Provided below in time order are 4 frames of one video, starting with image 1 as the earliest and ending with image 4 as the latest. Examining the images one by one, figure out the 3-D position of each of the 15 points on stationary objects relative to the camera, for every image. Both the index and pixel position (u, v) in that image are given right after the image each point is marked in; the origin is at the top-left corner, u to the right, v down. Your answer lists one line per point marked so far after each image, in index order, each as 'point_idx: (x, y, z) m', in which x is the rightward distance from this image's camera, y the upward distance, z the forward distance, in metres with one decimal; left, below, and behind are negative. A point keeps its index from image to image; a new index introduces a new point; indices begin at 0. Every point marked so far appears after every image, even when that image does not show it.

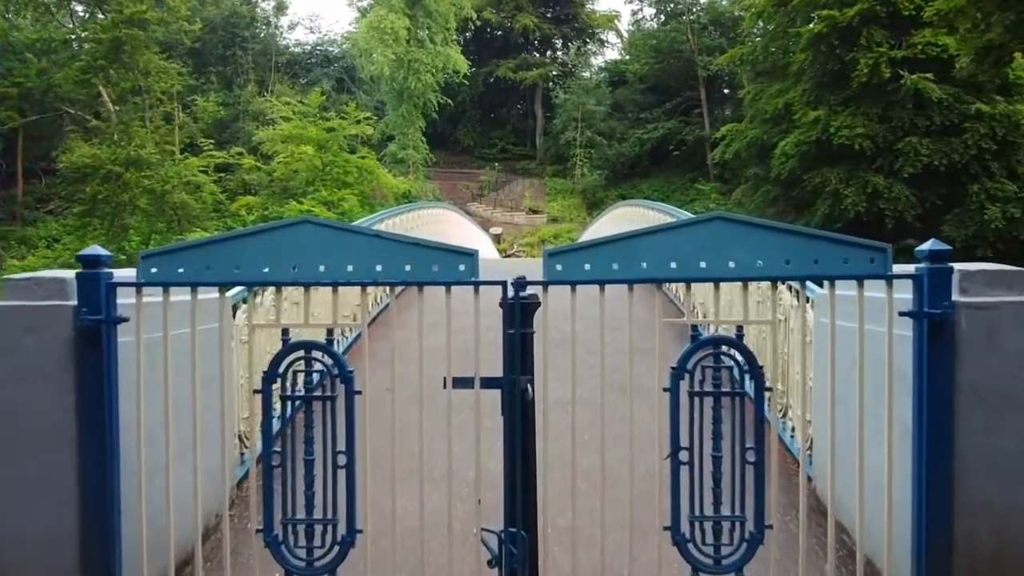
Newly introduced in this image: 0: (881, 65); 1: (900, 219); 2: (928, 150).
0: (+7.9, +4.8, +19.3) m
1: (+8.1, +1.5, +19.0) m
2: (+8.6, +2.9, +18.7) m
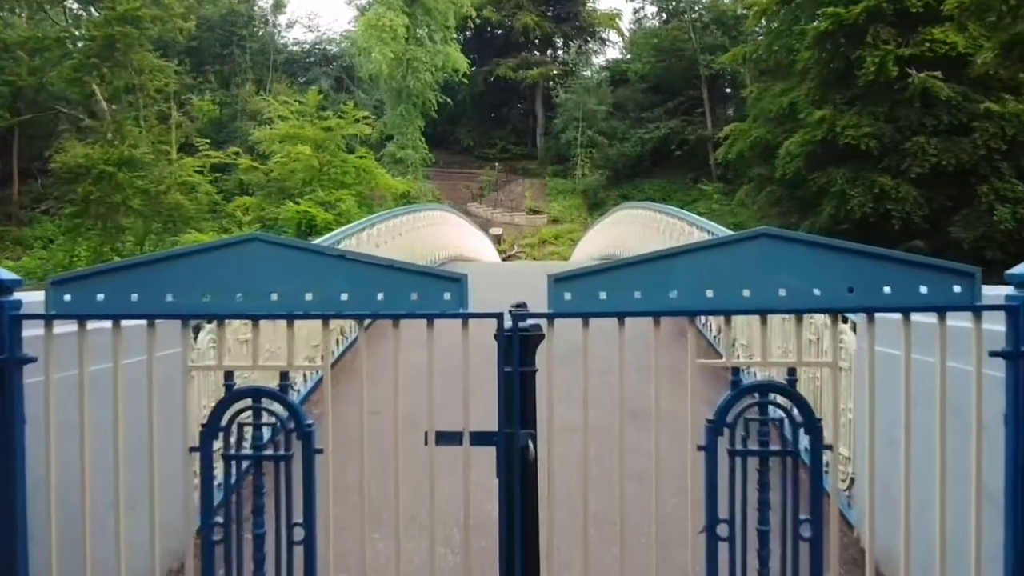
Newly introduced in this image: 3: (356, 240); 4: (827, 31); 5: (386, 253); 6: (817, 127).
0: (+7.9, +4.7, +18.7) m
1: (+8.1, +1.4, +18.4) m
2: (+8.6, +2.8, +18.1) m
3: (-1.4, +0.5, +8.6) m
4: (+6.9, +5.7, +19.8) m
5: (-1.4, +0.4, +10.1) m
6: (+6.7, +3.6, +19.8) m
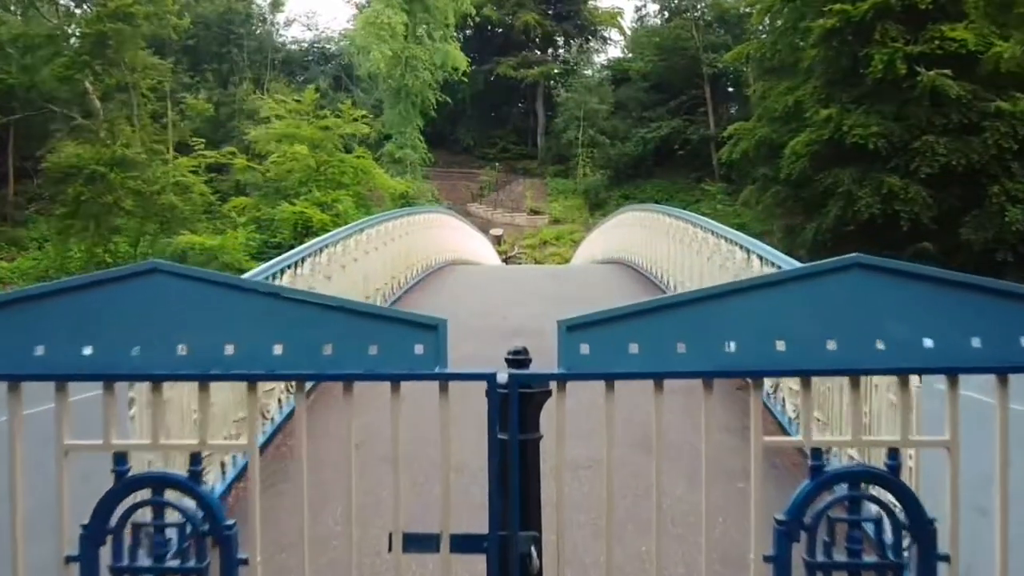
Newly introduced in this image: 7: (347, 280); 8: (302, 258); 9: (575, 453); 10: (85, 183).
0: (+7.9, +4.6, +18.1) m
1: (+8.1, +1.3, +17.8) m
2: (+8.6, +2.7, +17.5) m
3: (-1.4, +0.4, +7.9) m
4: (+7.0, +5.6, +19.1) m
5: (-1.4, +0.3, +9.5) m
6: (+6.7, +3.5, +19.1) m
7: (-1.4, +0.1, +7.3) m
8: (-1.5, +0.2, +6.2) m
9: (+0.3, -0.9, +4.8) m
10: (-9.5, +2.3, +19.7) m
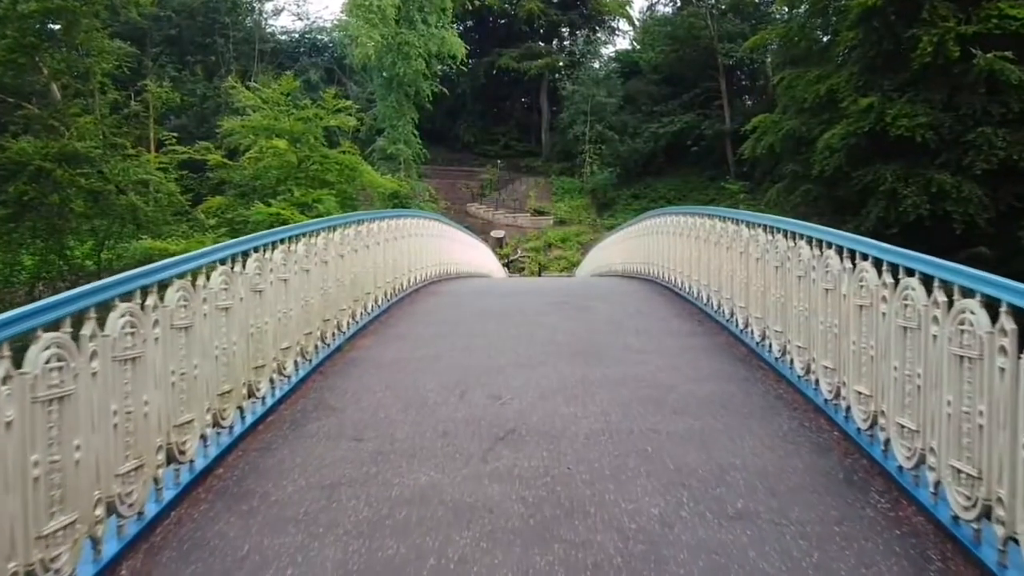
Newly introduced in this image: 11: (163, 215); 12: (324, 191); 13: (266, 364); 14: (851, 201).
0: (+7.9, +4.3, +14.7) m
1: (+8.1, +1.0, +14.4) m
2: (+8.6, +2.4, +14.1) m
3: (-1.4, +0.1, +4.6) m
4: (+7.0, +5.3, +15.8) m
5: (-1.4, 0.0, +6.2) m
6: (+6.7, +3.2, +15.8) m
7: (-1.4, -0.3, +4.0) m
8: (-1.5, -0.1, +2.8) m
9: (+0.3, -1.2, +1.5) m
10: (-9.5, +2.0, +16.4) m
11: (-7.3, +1.4, +17.3) m
12: (-4.0, +1.9, +17.7) m
13: (-1.3, -0.4, +4.9) m
14: (+7.0, +1.7, +17.1) m
